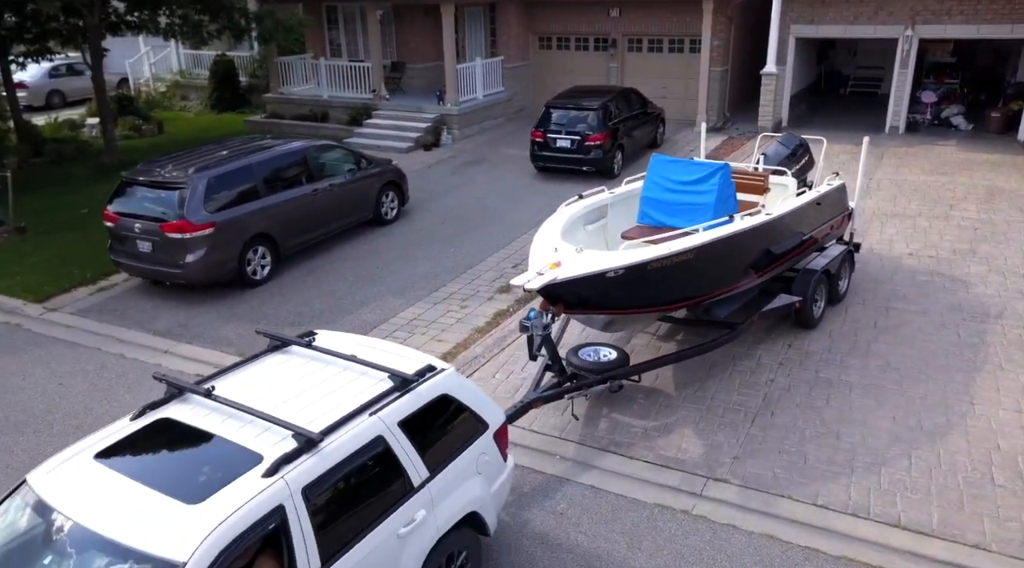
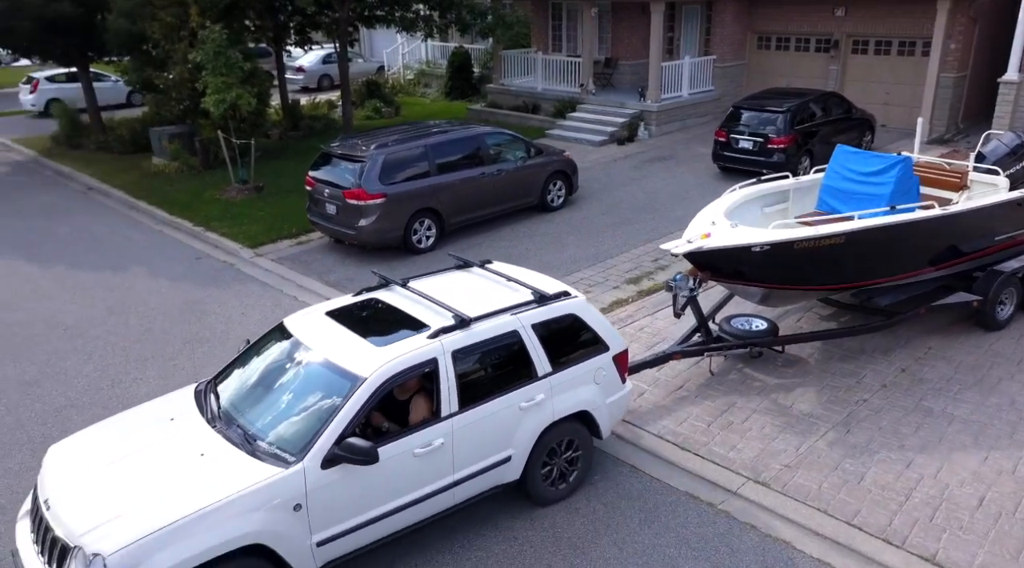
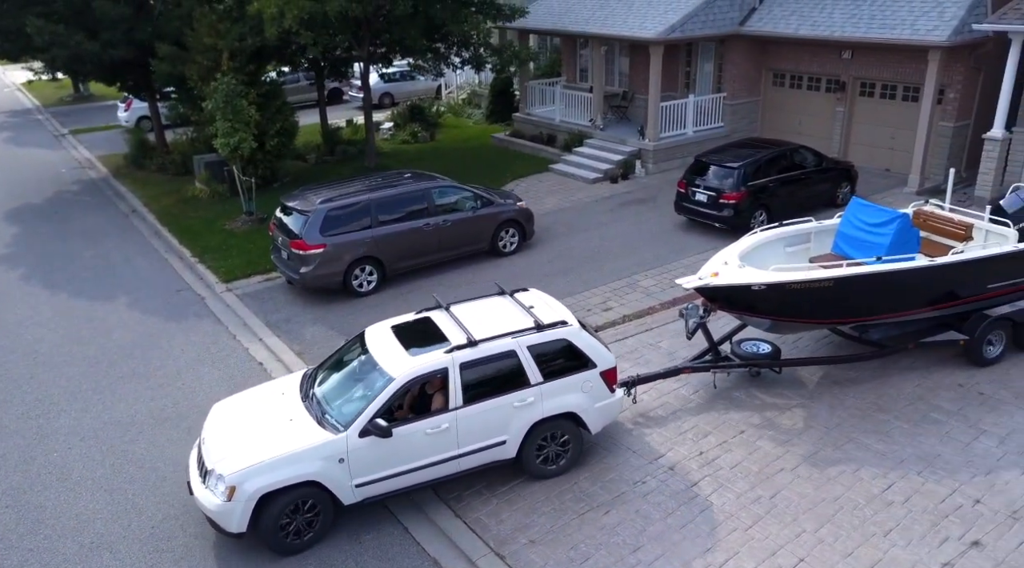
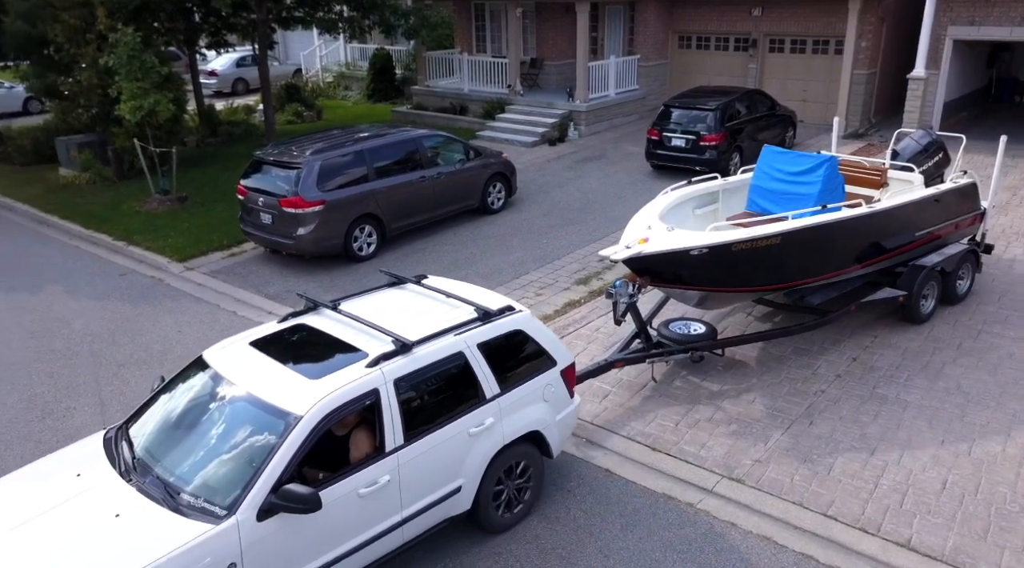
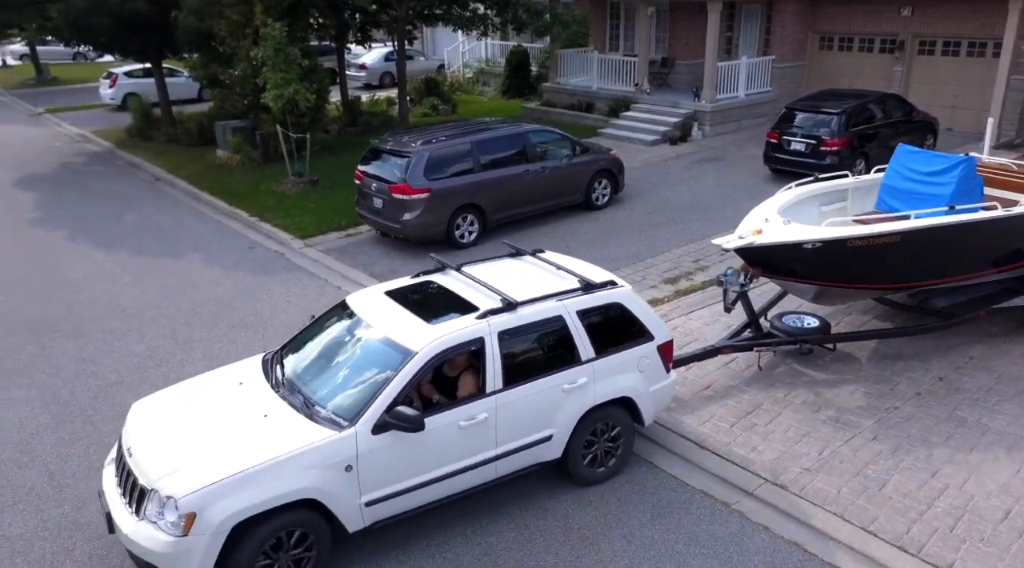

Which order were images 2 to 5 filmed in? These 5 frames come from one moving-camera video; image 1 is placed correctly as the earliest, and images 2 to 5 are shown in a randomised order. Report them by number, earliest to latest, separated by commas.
4, 2, 5, 3
